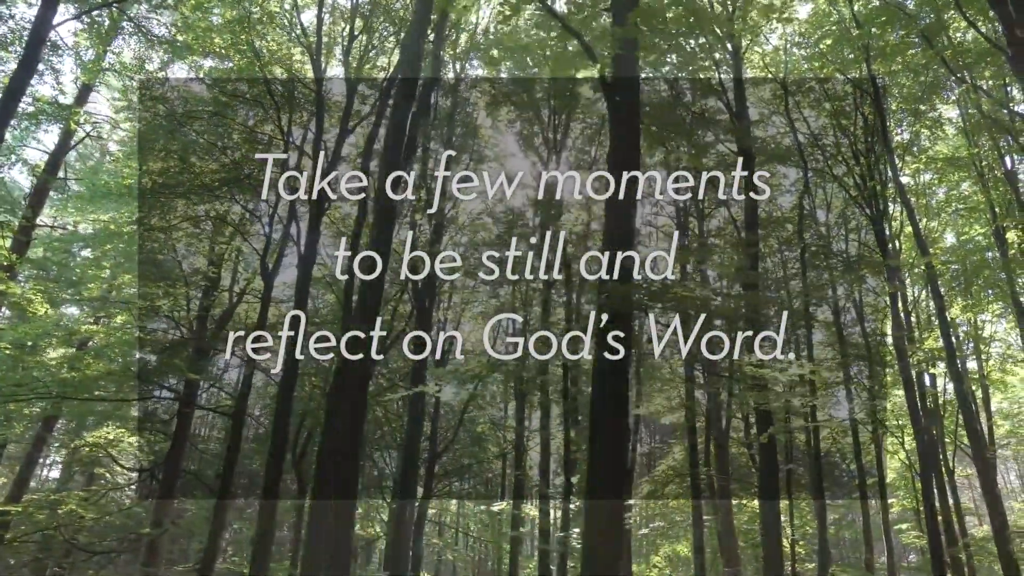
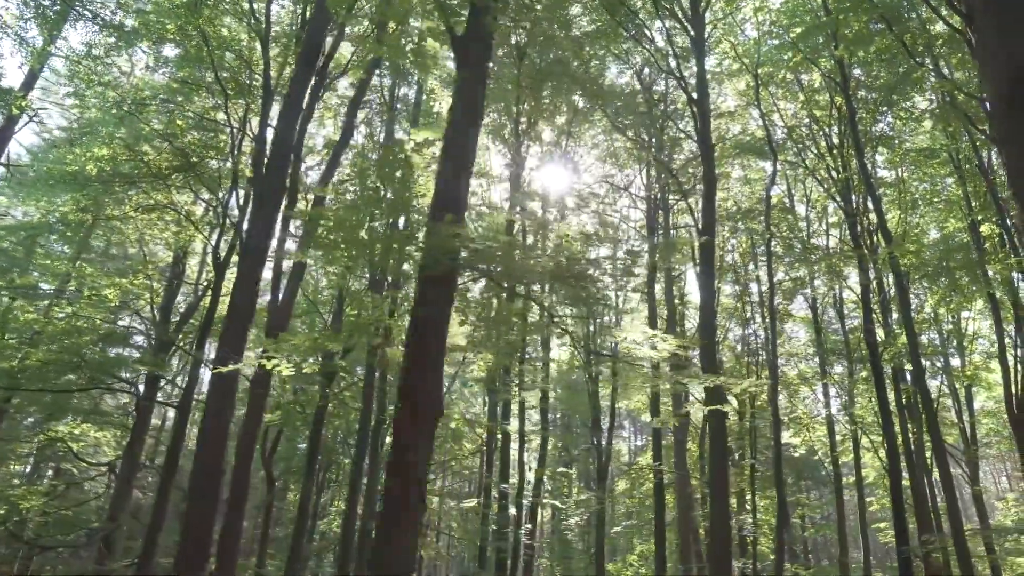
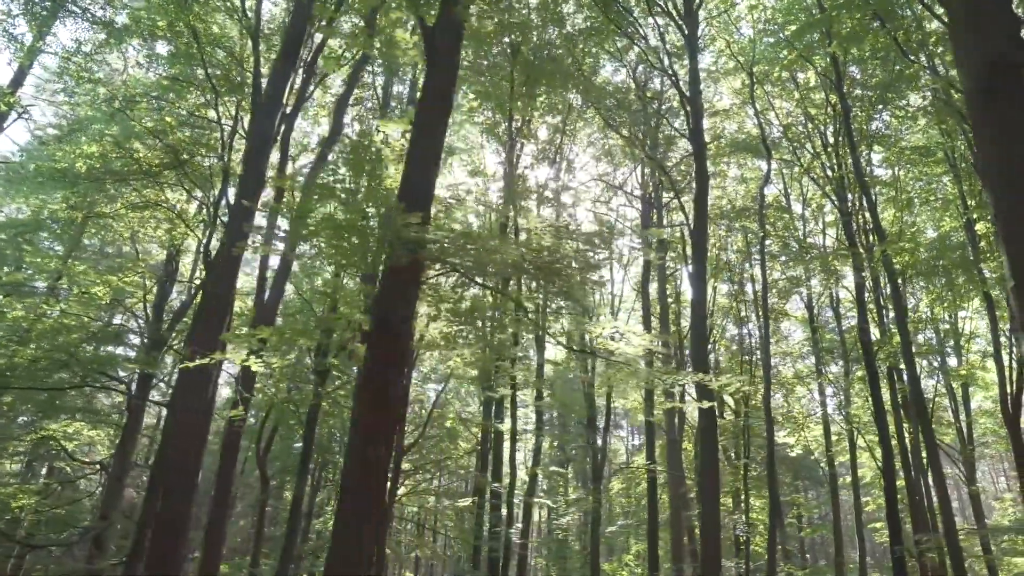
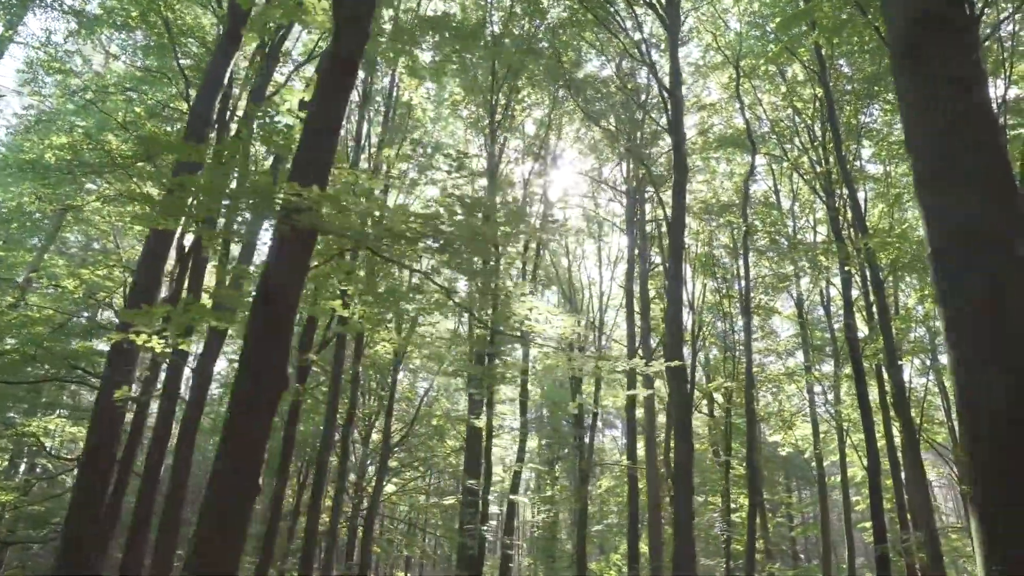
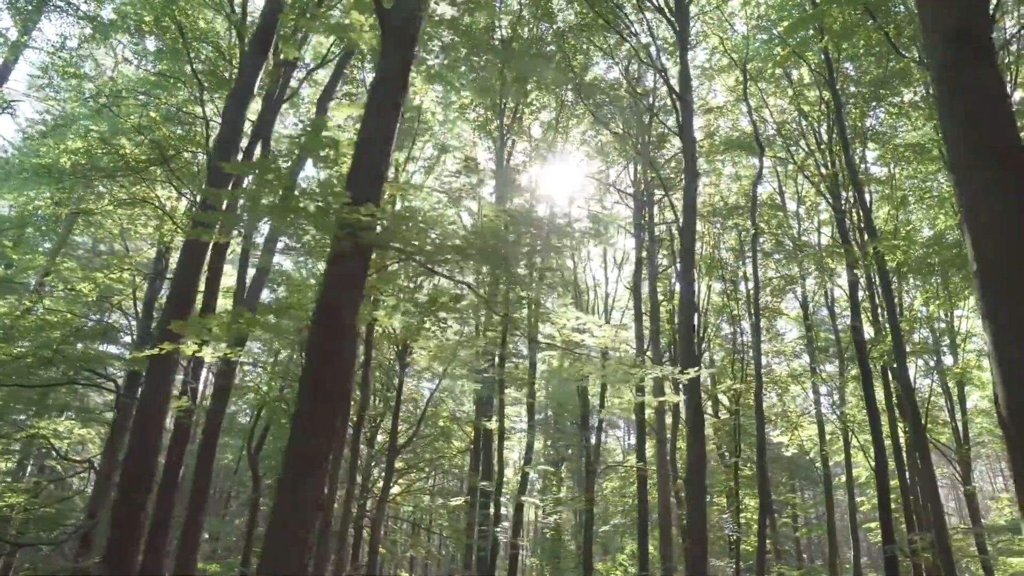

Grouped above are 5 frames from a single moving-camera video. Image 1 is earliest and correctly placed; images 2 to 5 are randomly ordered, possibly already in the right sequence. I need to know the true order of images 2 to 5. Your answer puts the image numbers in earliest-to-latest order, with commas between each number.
2, 3, 5, 4
